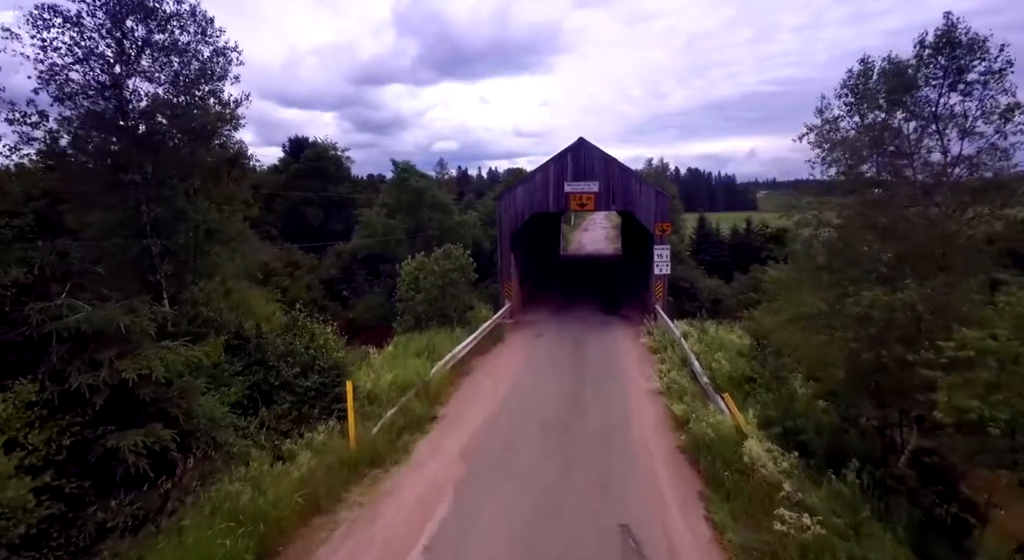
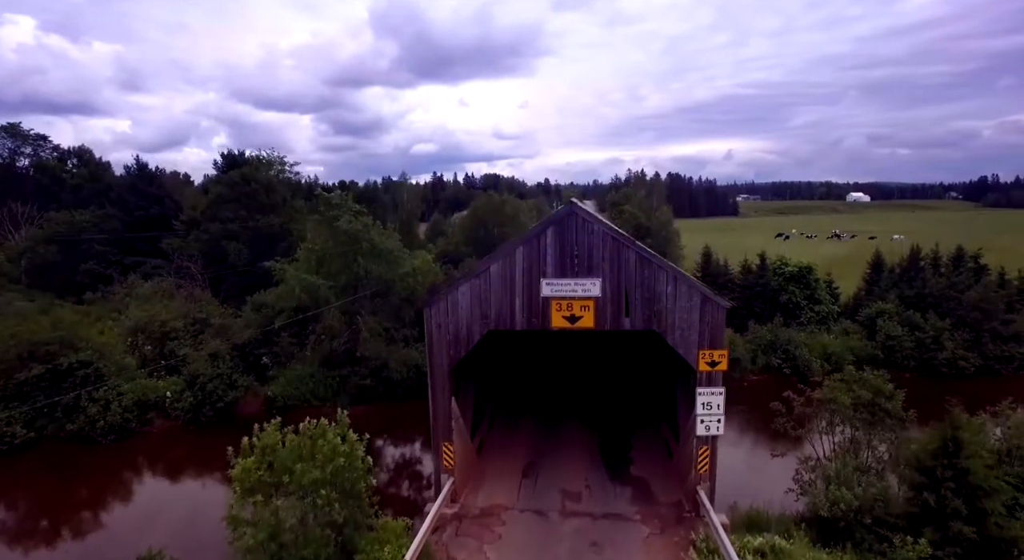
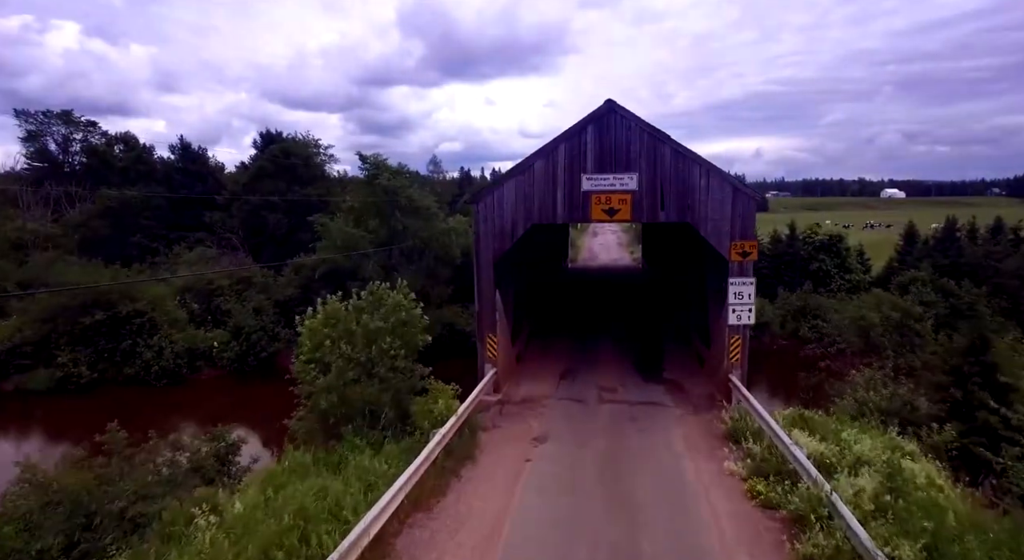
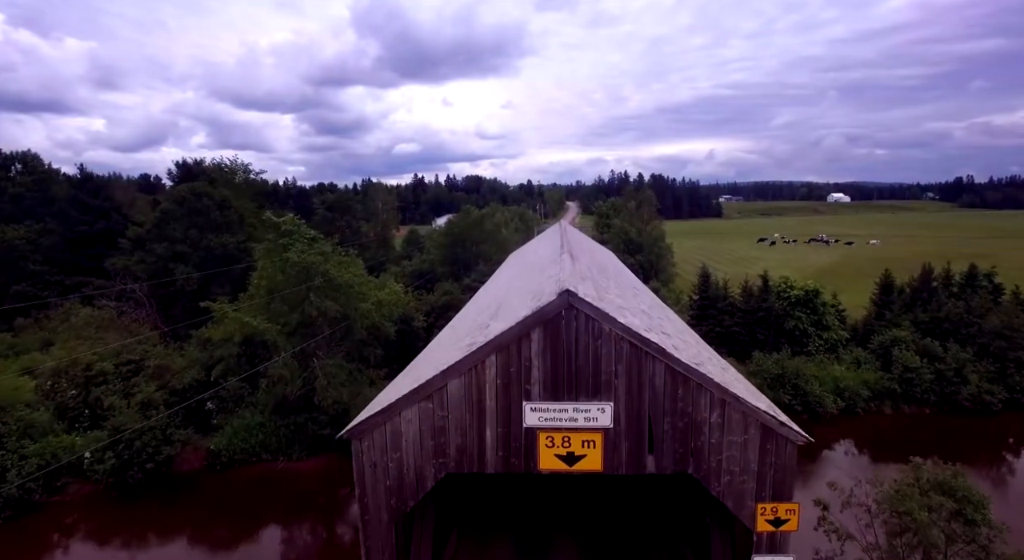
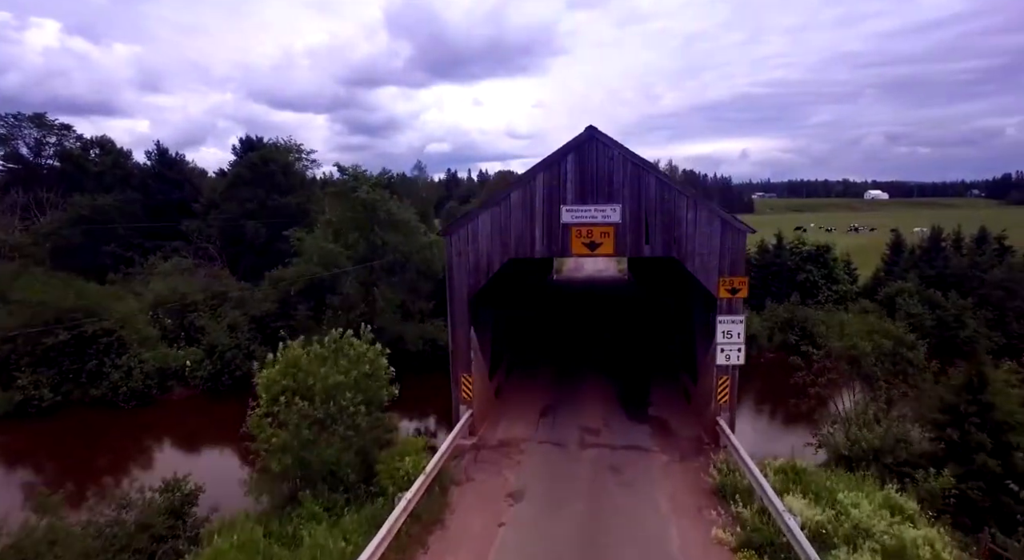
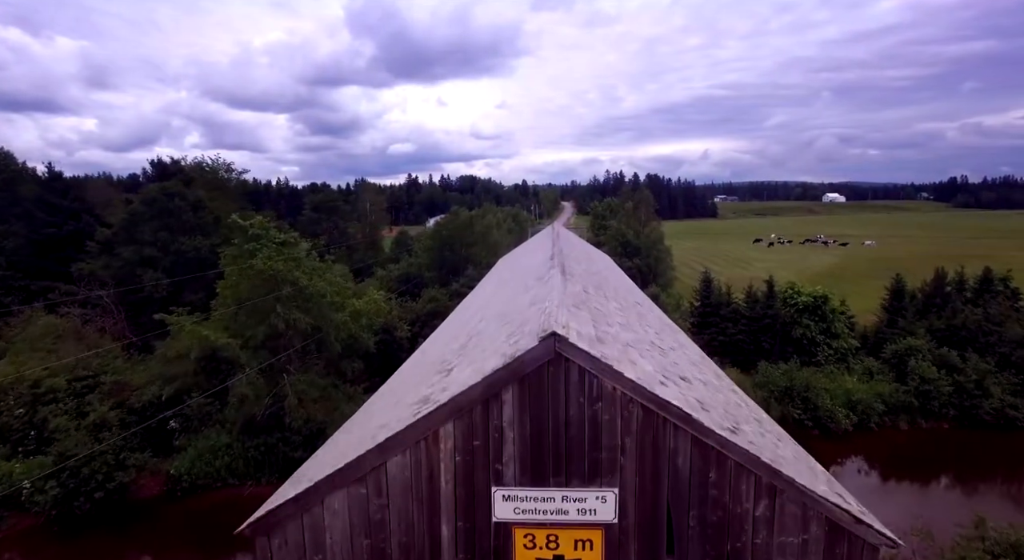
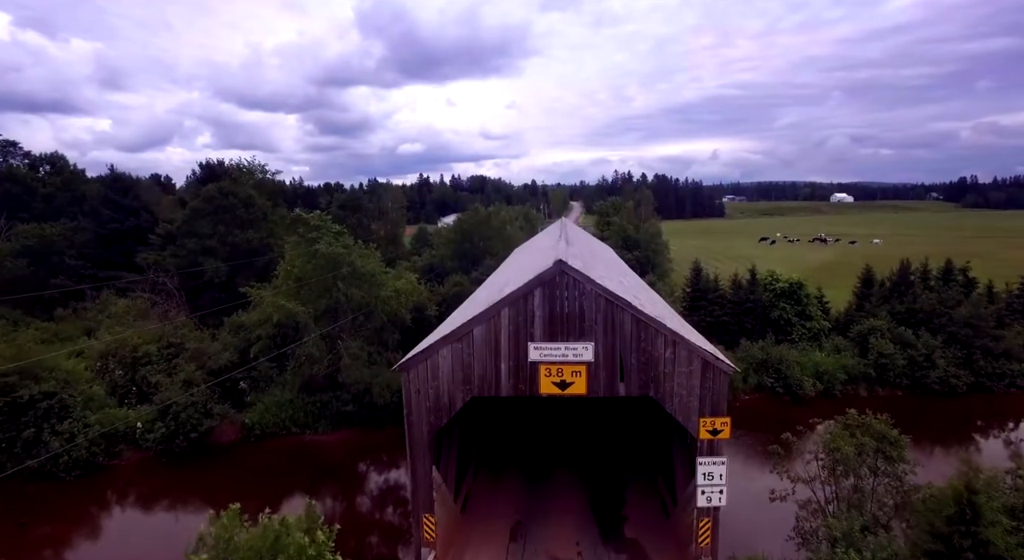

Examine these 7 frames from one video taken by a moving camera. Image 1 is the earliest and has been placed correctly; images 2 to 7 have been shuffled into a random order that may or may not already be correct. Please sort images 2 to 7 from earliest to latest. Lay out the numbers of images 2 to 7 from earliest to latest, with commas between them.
3, 5, 2, 7, 4, 6
